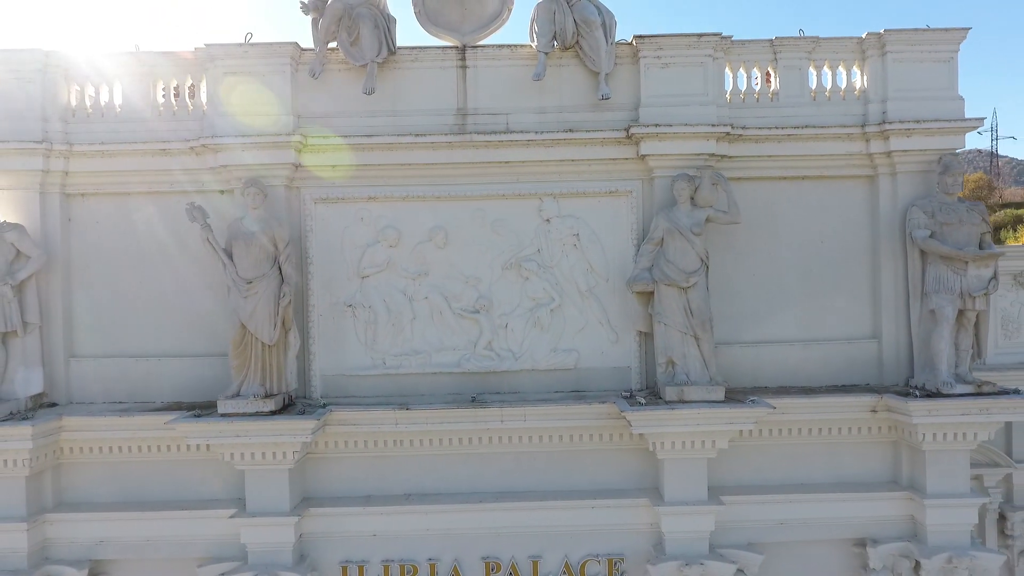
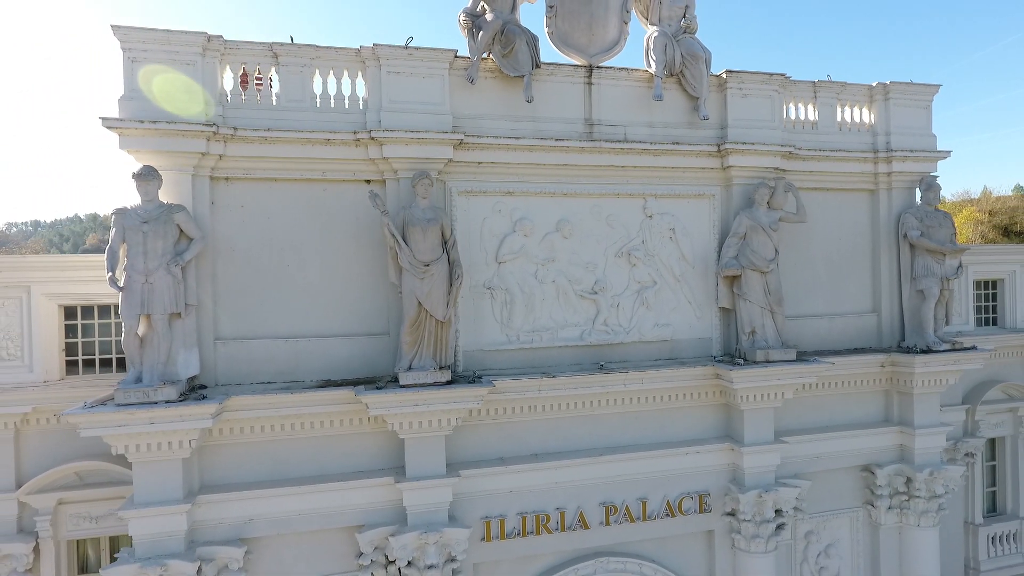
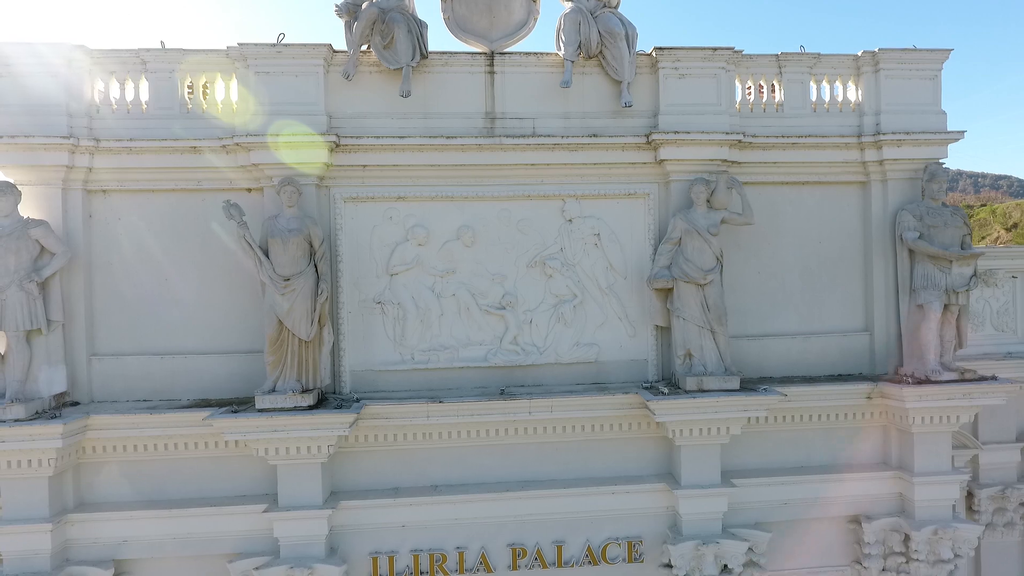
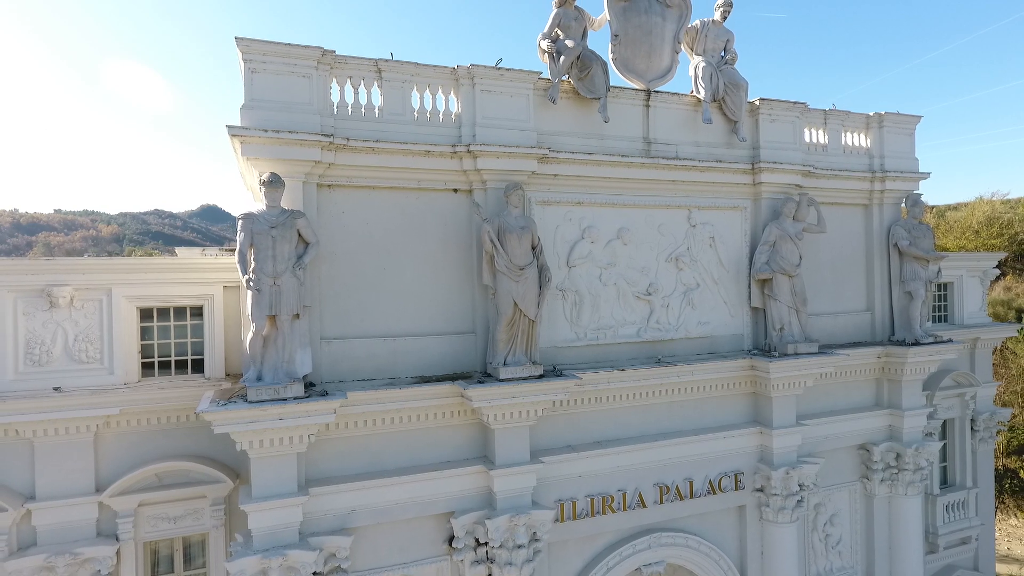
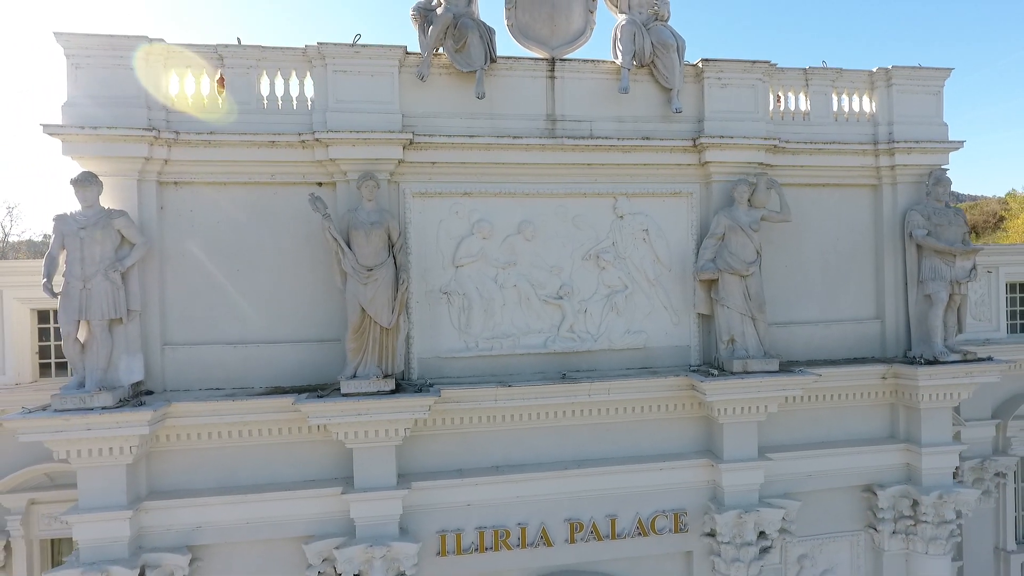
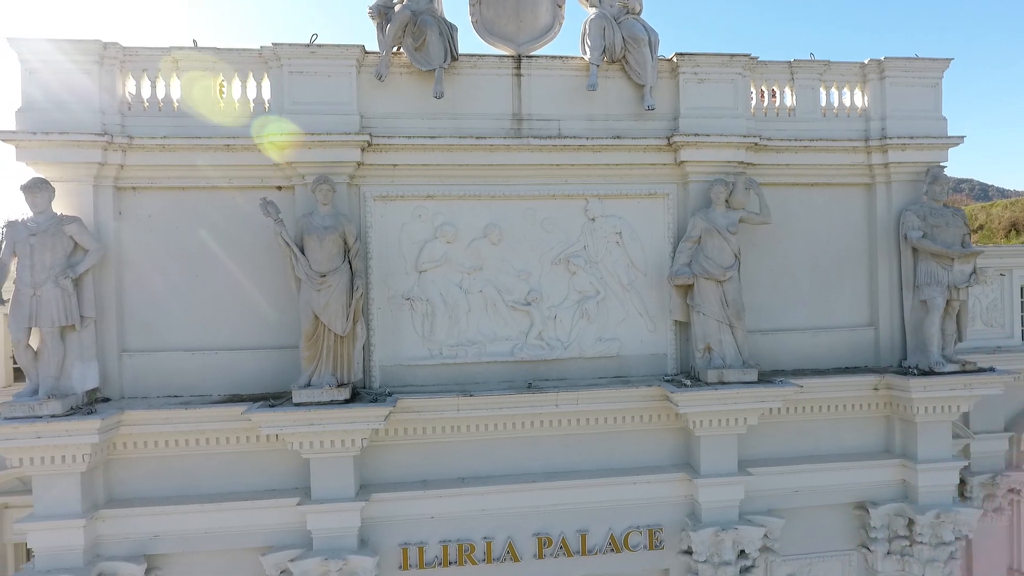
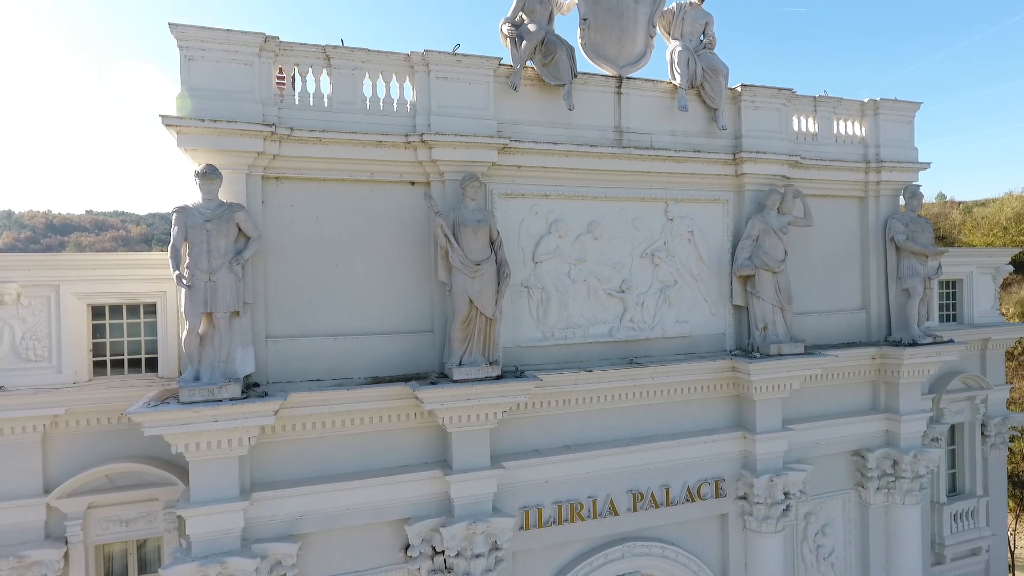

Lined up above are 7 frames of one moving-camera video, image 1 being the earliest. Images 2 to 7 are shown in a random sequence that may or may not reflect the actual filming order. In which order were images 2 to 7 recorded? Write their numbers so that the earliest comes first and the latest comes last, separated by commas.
3, 6, 5, 2, 7, 4
